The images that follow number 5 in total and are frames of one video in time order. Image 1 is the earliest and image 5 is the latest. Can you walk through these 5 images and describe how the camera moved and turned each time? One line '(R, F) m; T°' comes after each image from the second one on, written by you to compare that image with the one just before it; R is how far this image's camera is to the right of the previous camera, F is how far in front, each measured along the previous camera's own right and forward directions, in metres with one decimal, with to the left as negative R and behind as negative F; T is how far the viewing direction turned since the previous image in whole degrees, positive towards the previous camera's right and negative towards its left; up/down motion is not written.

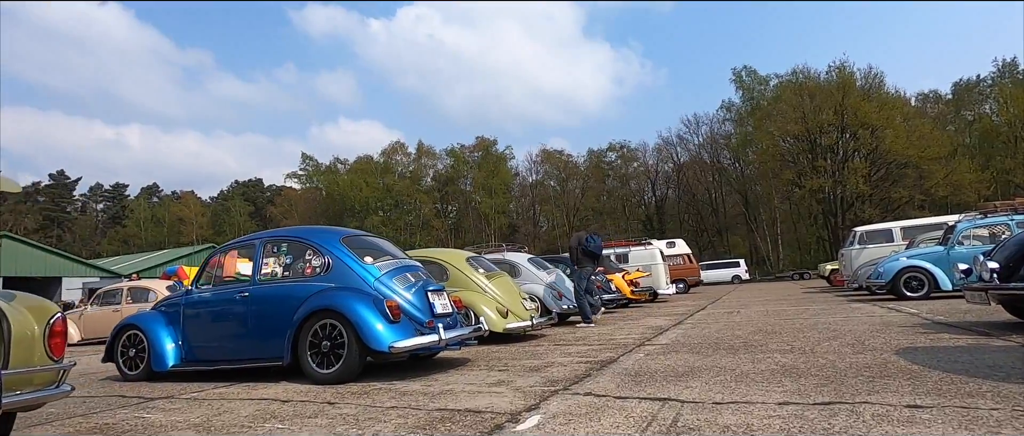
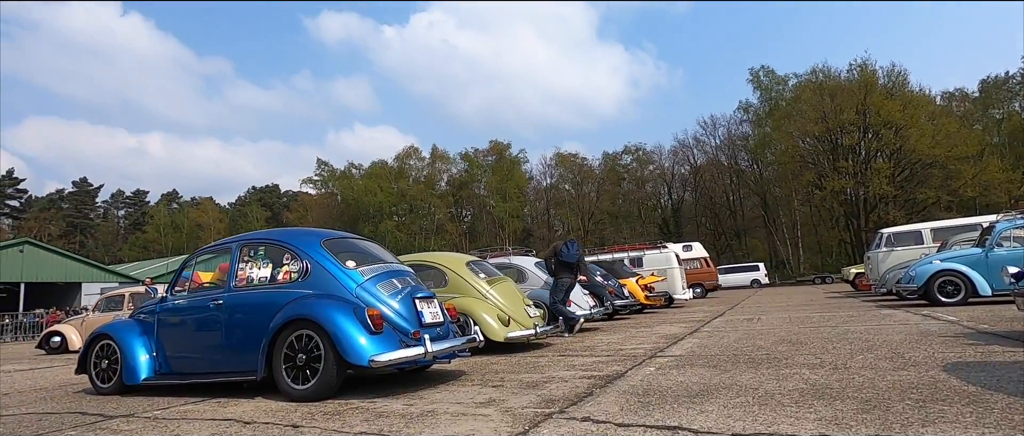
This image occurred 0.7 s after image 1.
(+0.2, +0.6) m; -2°
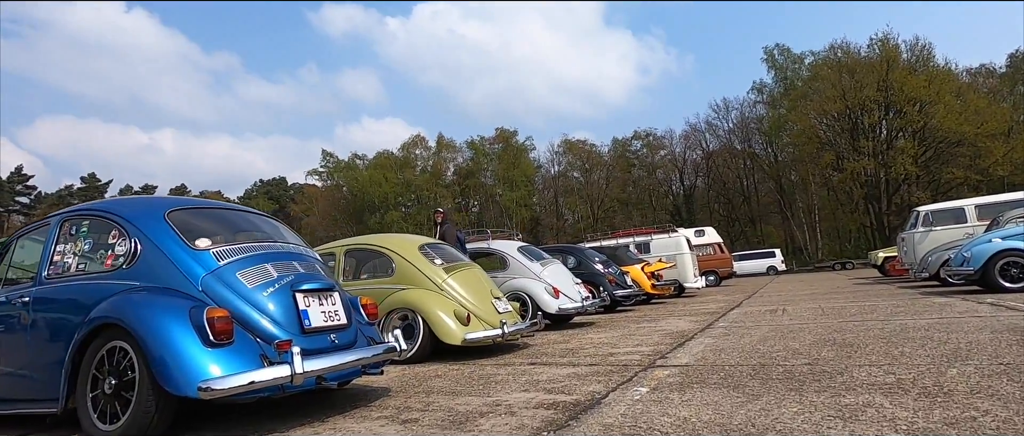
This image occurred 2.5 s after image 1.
(+0.7, +2.1) m; -1°
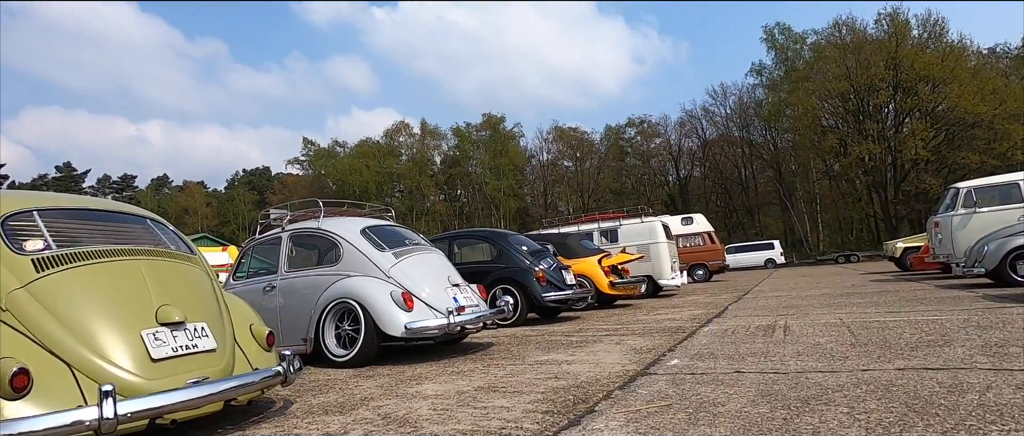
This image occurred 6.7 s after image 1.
(+2.2, +4.4) m; 0°
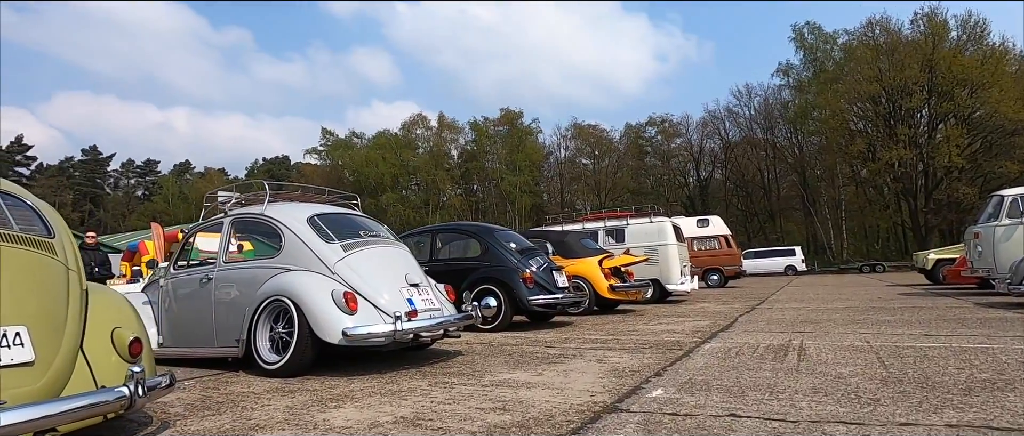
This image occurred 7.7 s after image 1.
(+0.6, +1.0) m; -2°
